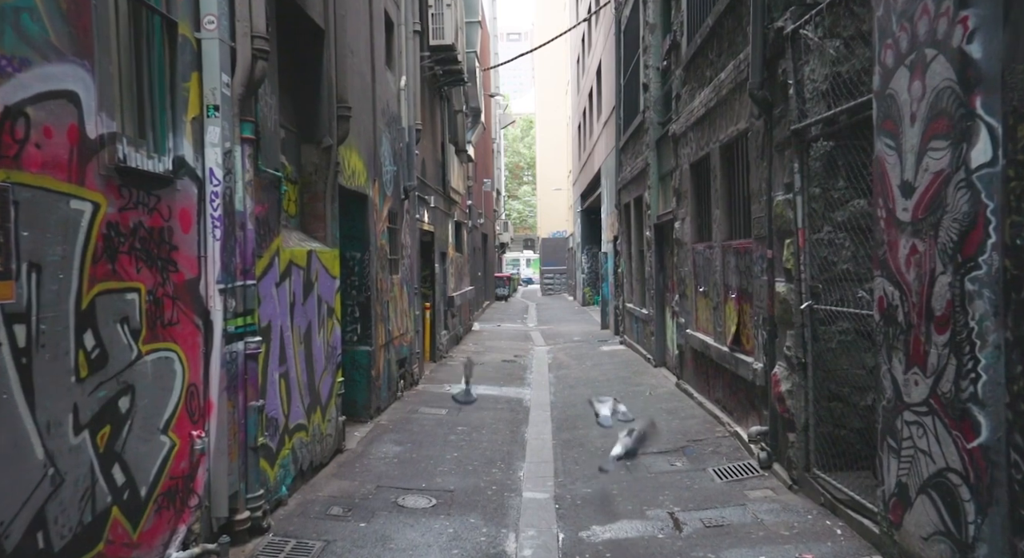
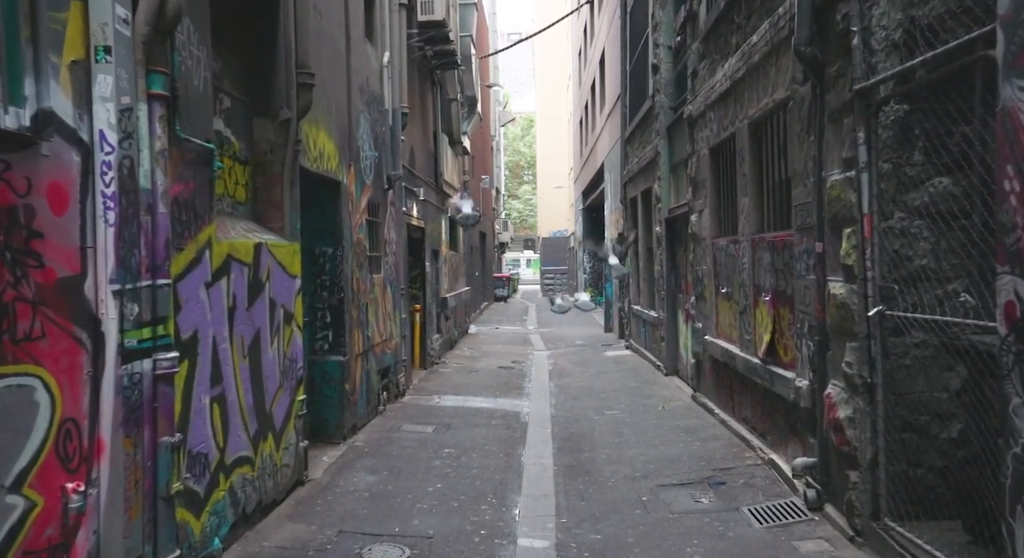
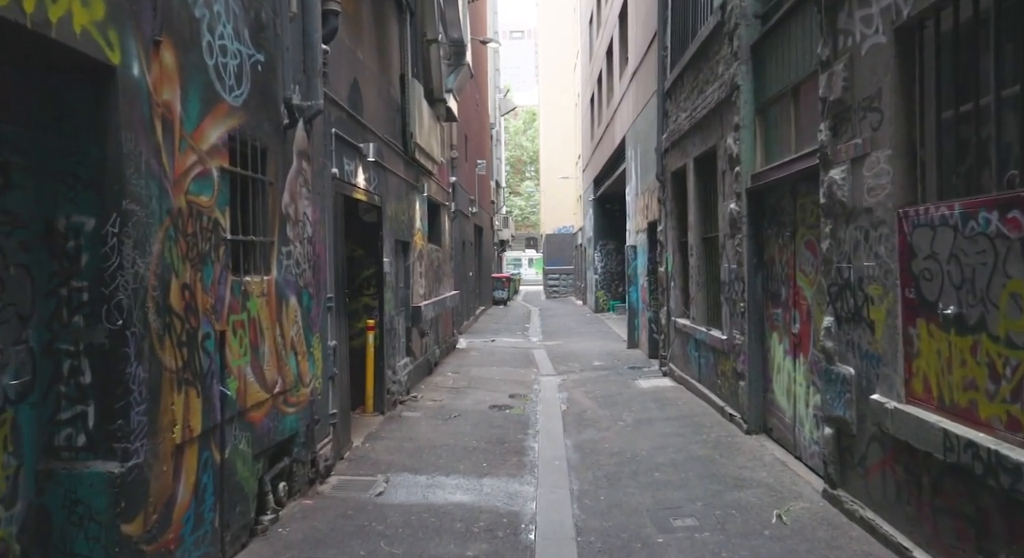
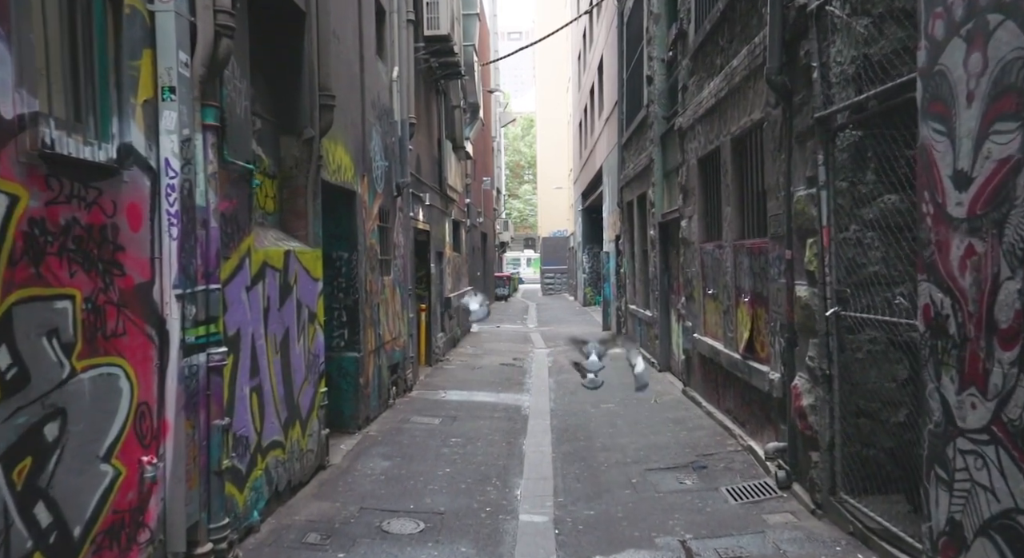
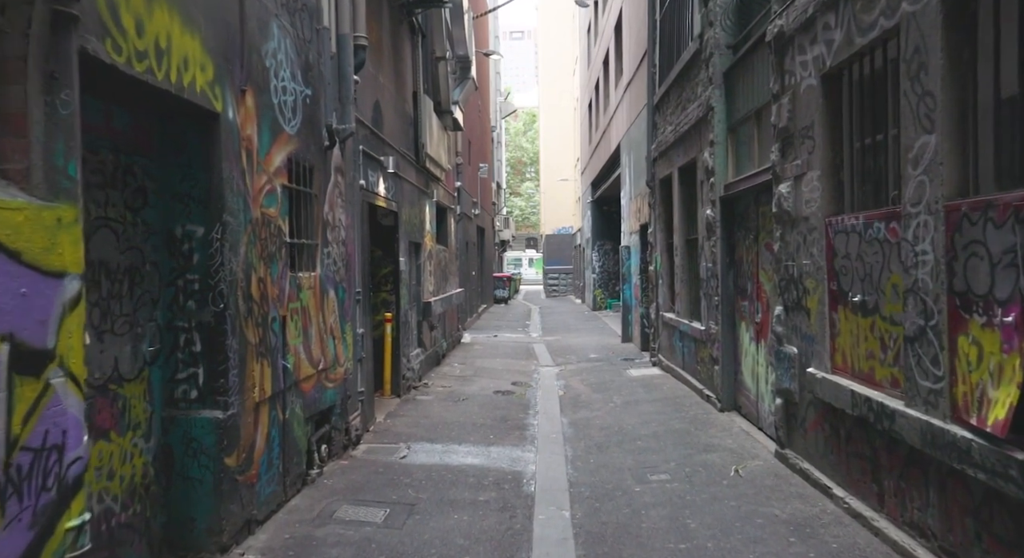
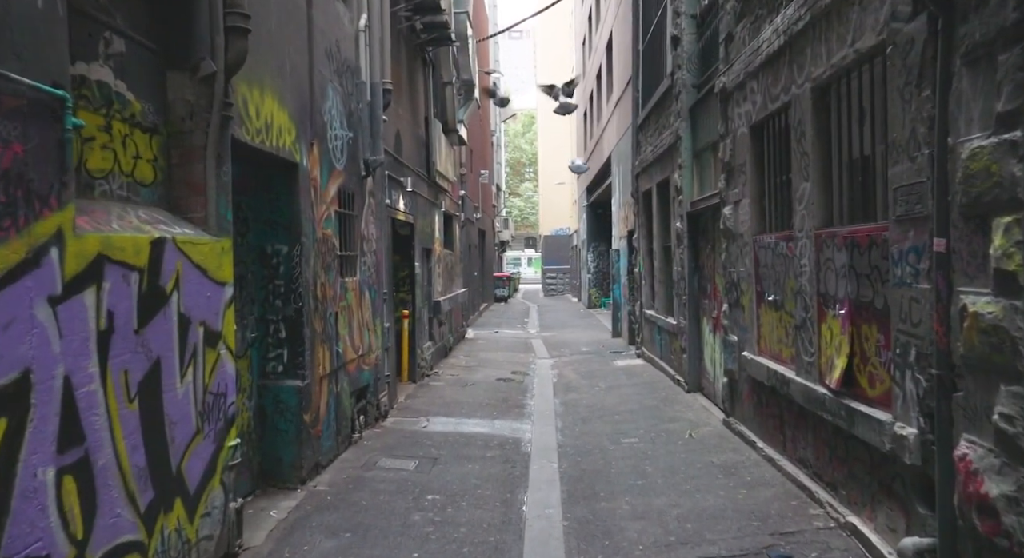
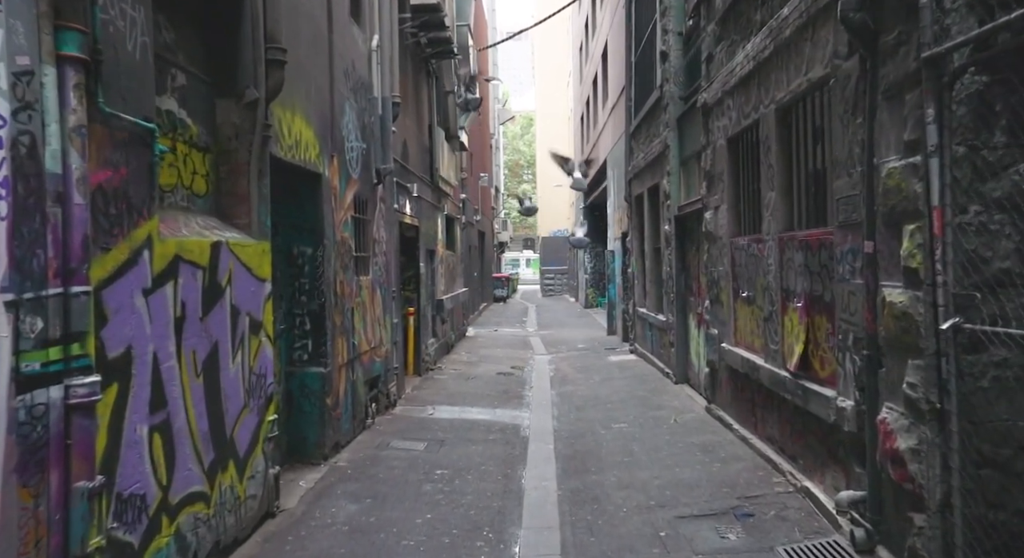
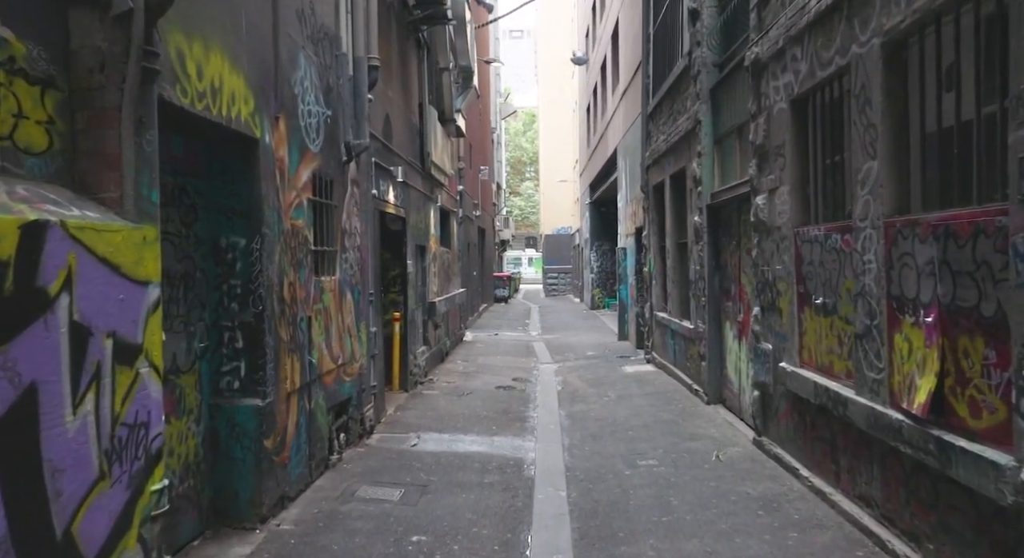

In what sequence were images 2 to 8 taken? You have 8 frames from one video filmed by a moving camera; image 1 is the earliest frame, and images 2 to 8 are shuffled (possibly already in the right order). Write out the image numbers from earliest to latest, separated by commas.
4, 2, 7, 6, 8, 5, 3
